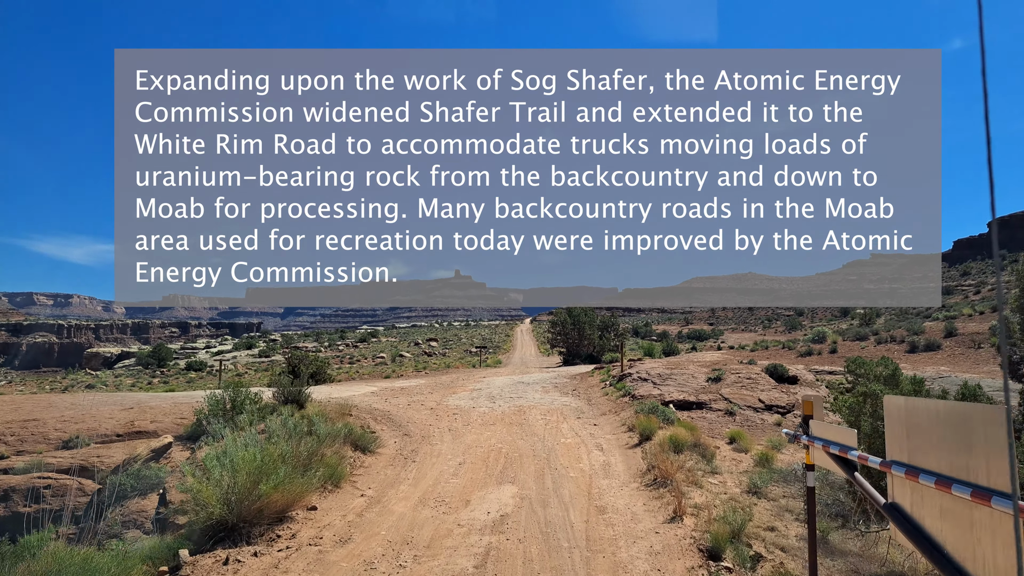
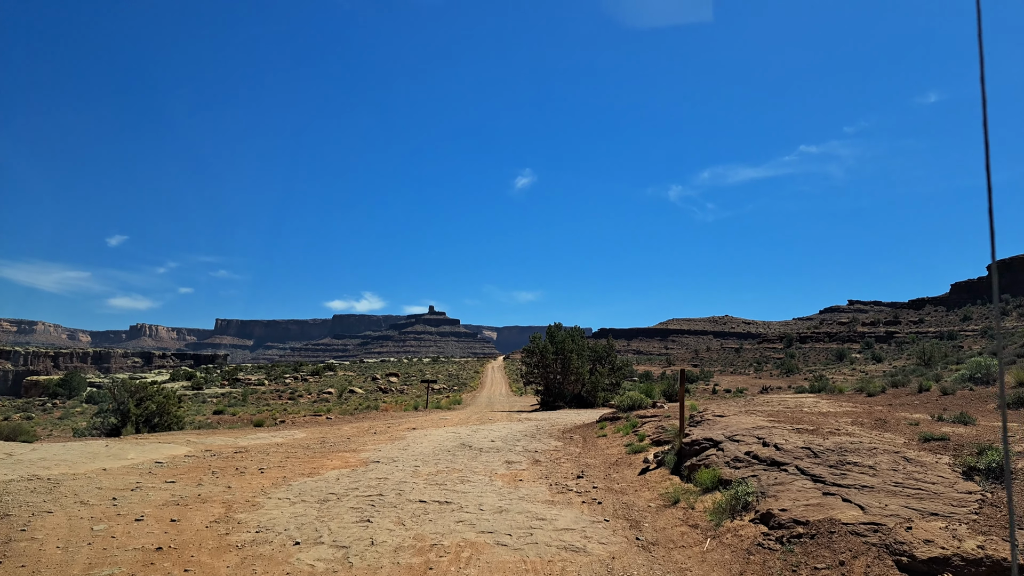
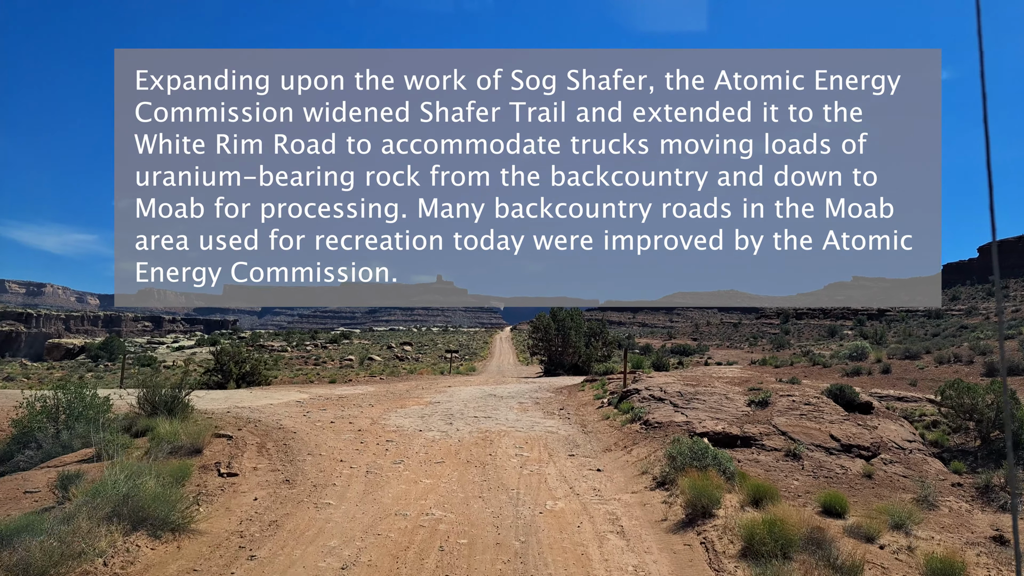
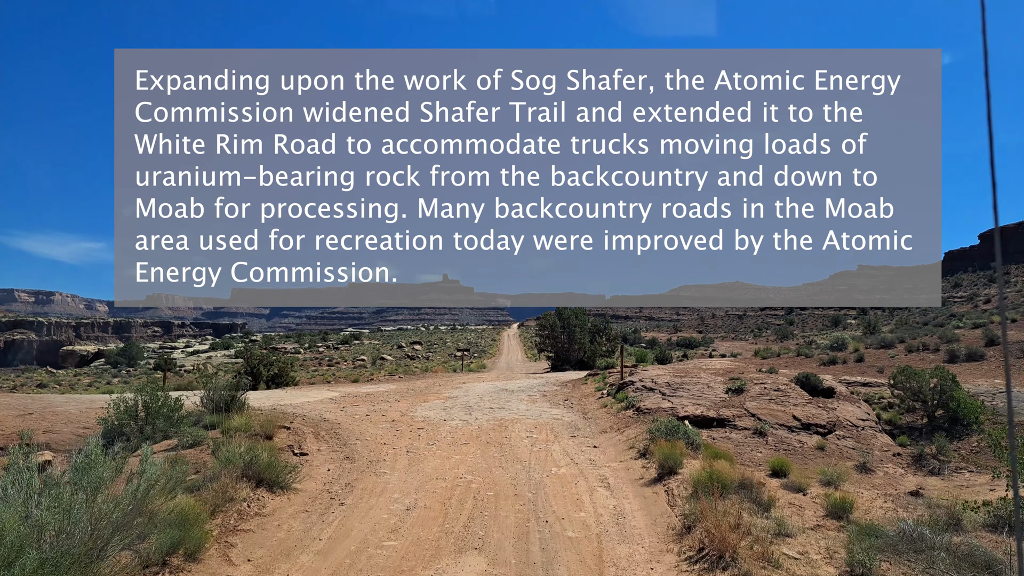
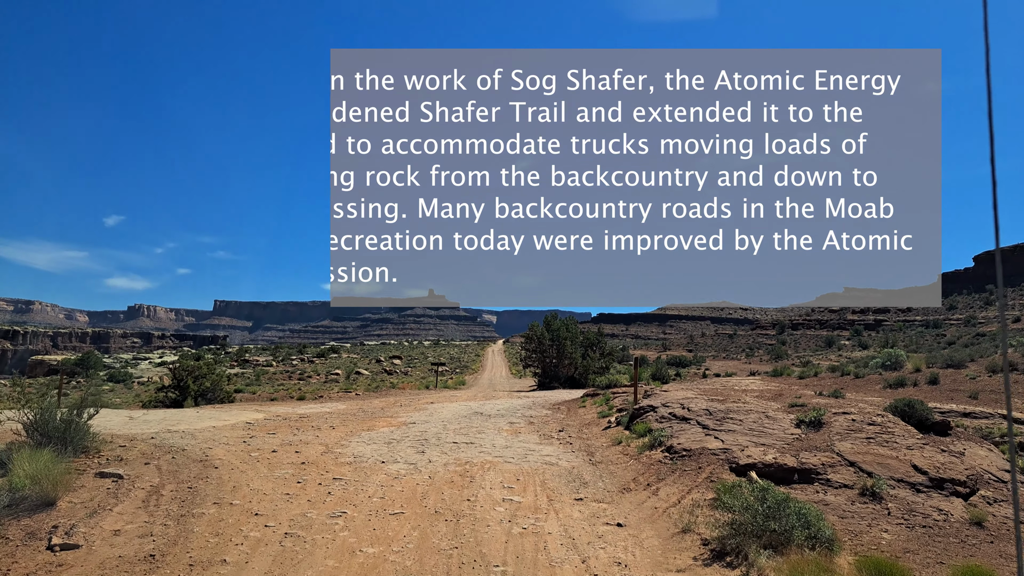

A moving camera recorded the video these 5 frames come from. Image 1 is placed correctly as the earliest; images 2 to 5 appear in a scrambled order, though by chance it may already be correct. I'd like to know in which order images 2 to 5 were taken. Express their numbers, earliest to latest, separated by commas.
4, 3, 5, 2
